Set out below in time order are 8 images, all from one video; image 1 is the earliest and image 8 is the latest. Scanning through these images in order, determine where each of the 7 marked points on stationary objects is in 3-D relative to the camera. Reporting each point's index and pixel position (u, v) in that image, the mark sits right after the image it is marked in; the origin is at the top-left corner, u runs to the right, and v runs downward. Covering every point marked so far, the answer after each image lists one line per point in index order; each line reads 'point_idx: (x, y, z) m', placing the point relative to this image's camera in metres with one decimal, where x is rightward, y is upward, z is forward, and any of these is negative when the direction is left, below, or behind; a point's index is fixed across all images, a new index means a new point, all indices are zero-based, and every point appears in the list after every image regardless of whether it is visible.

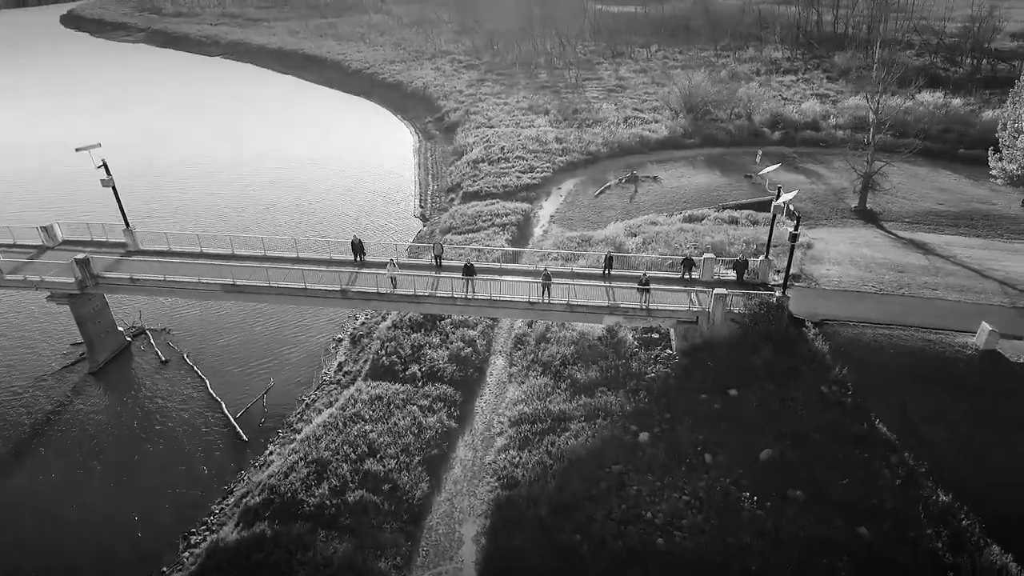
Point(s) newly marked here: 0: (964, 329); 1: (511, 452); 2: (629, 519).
0: (+13.8, -1.3, +19.2) m
1: (+0.1, -4.9, +18.6) m
2: (+3.1, -5.9, +15.9) m
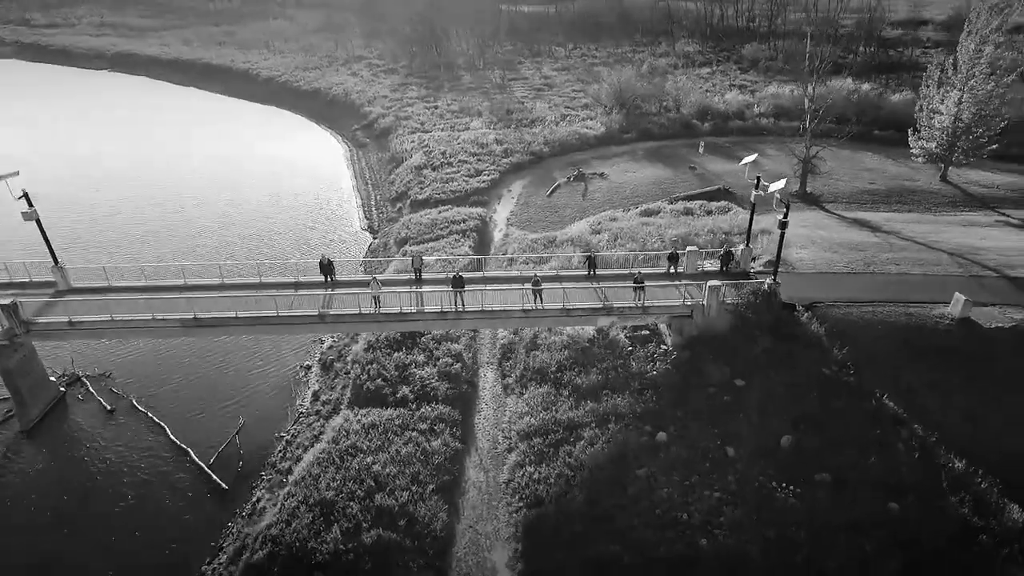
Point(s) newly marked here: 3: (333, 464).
0: (+13.7, -0.4, +20.2) m
1: (+0.6, -5.2, +17.9) m
2: (+3.9, -5.9, +15.6) m
3: (-5.2, -5.3, +18.6) m
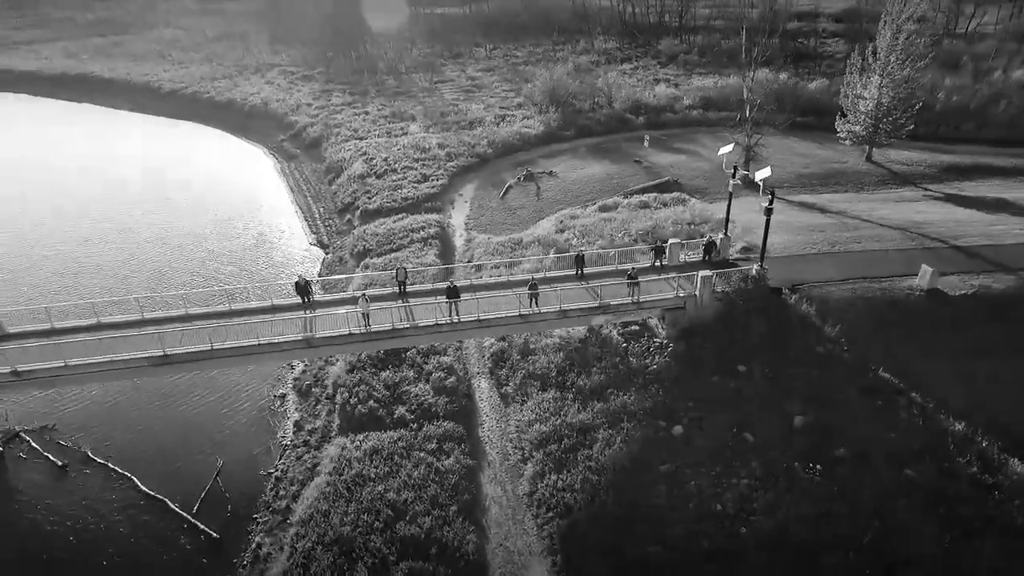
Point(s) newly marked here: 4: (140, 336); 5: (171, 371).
0: (+13.4, +0.5, +21.5) m
1: (+1.1, -5.3, +17.5) m
2: (+4.8, -5.7, +15.6) m
3: (-4.7, -5.9, +17.5) m
4: (-11.3, -1.5, +19.0) m
5: (-10.5, -2.5, +19.2) m
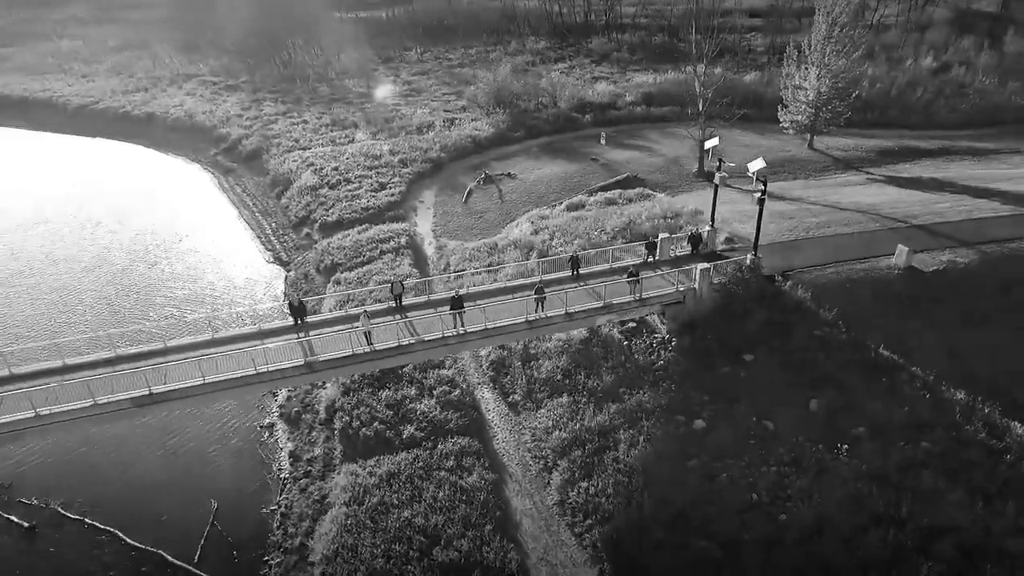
0: (+13.3, +1.2, +22.5) m
1: (+1.9, -5.4, +17.1) m
2: (+5.8, -5.6, +15.7) m
3: (-3.8, -6.4, +16.5) m
4: (-10.8, -2.4, +17.3) m
5: (-10.0, -3.5, +17.5) m
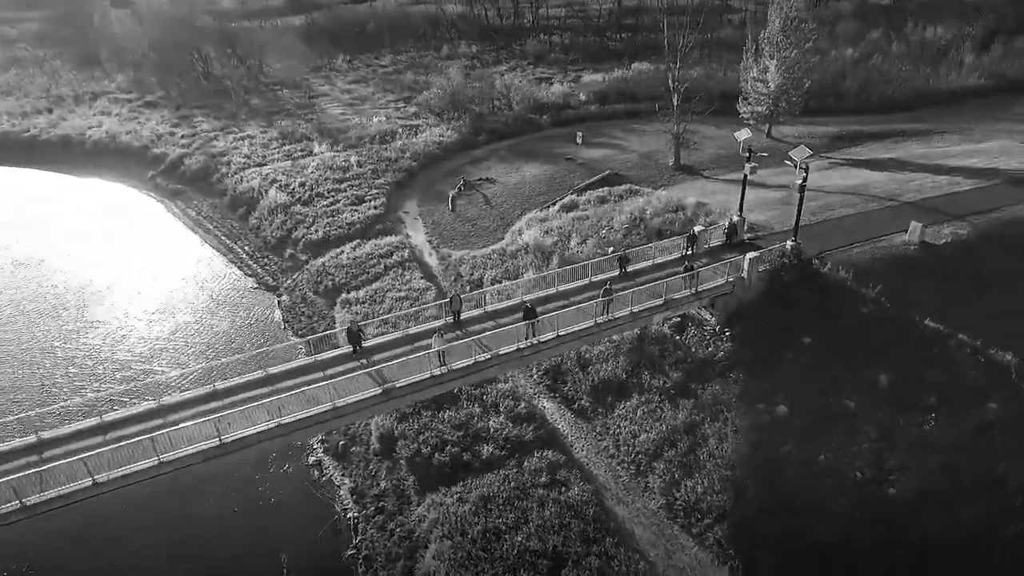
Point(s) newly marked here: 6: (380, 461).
0: (+14.6, +2.1, +23.8) m
1: (+4.7, -5.3, +17.0) m
2: (+8.7, -5.2, +16.1) m
3: (-0.8, -6.8, +15.6) m
4: (-8.2, -3.4, +15.4) m
5: (-7.3, -4.4, +15.8) m
6: (-4.1, -5.4, +19.6) m
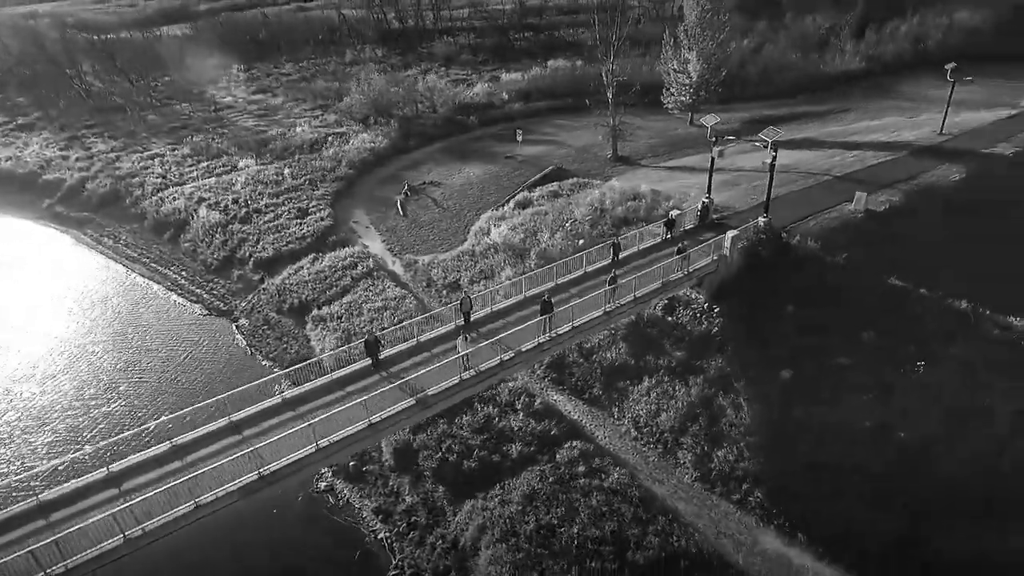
0: (+13.7, +3.5, +26.0) m
1: (+5.7, -4.7, +17.7) m
2: (+9.8, -4.2, +17.5) m
3: (+0.7, -6.7, +15.4) m
4: (-6.8, -4.0, +14.2) m
5: (-6.0, -4.9, +14.6) m
6: (-3.3, -5.7, +18.9) m
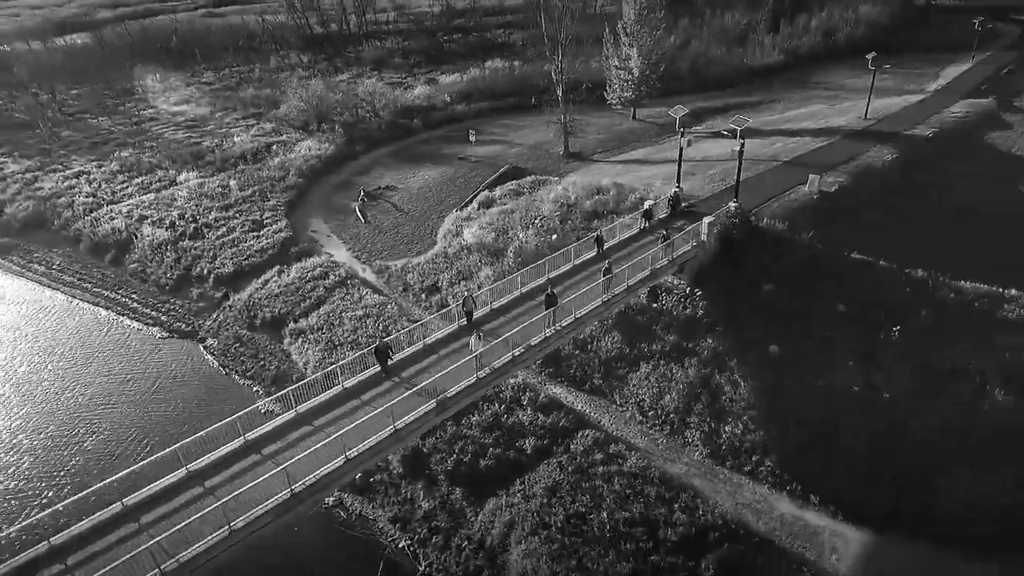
0: (+12.6, +4.5, +27.6) m
1: (+6.2, -4.2, +18.5) m
2: (+10.2, -3.4, +18.7) m
3: (+1.5, -6.5, +15.6) m
4: (-5.9, -4.3, +13.5) m
5: (-5.1, -5.2, +14.1) m
6: (-2.9, -5.8, +18.6) m
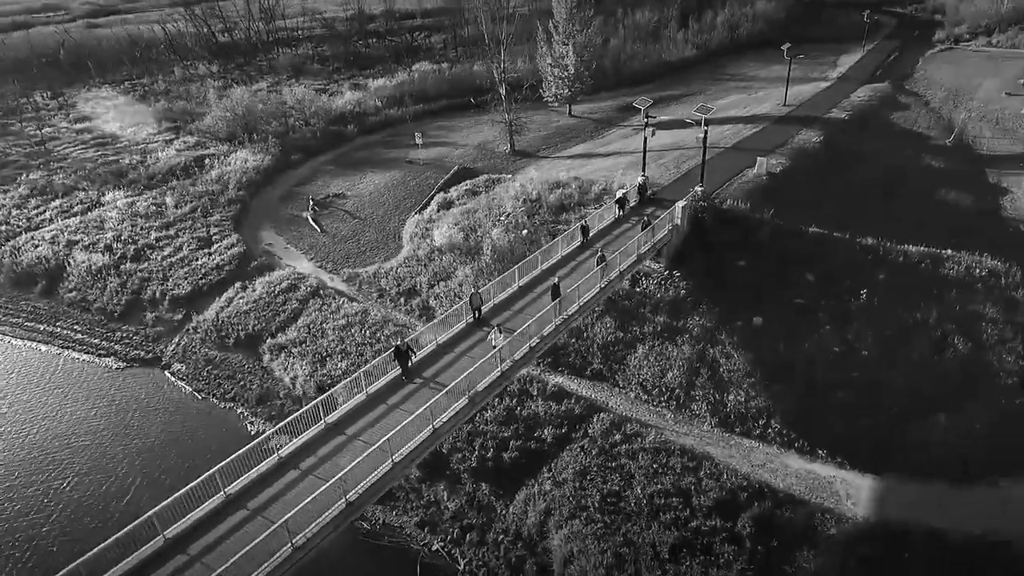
0: (+11.0, +5.6, +29.4) m
1: (+6.6, -3.5, +19.5) m
2: (+10.5, -2.4, +20.3) m
3: (+2.6, -6.1, +16.1) m
4: (-4.6, -4.5, +13.0) m
5: (-3.8, -5.3, +13.7) m
6: (-2.2, -5.8, +18.4) m
